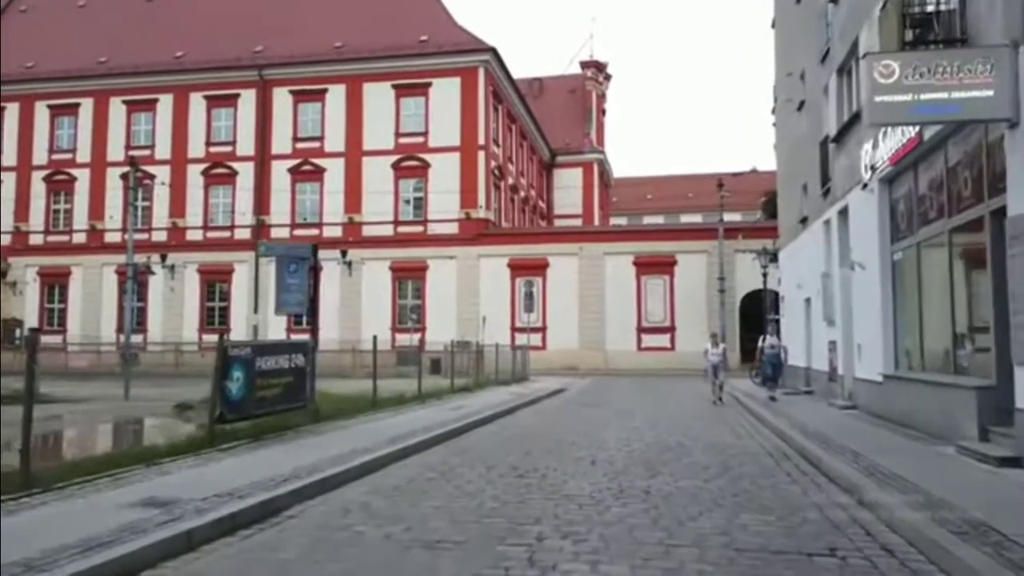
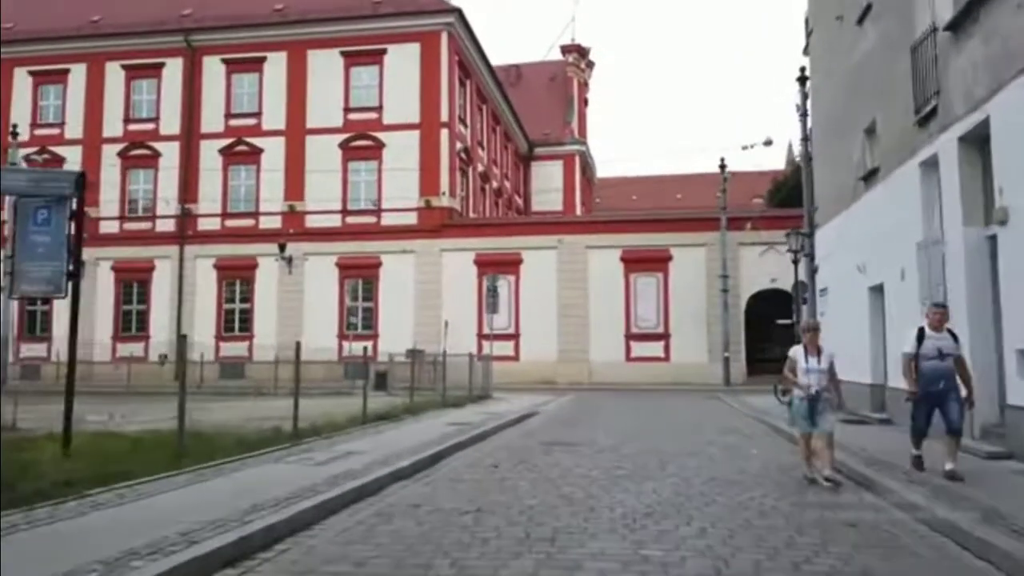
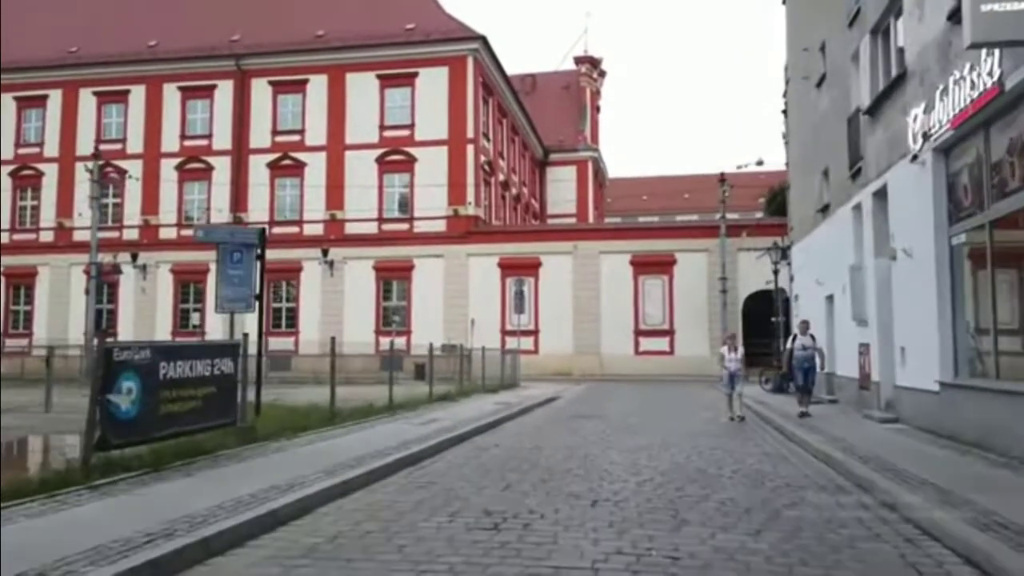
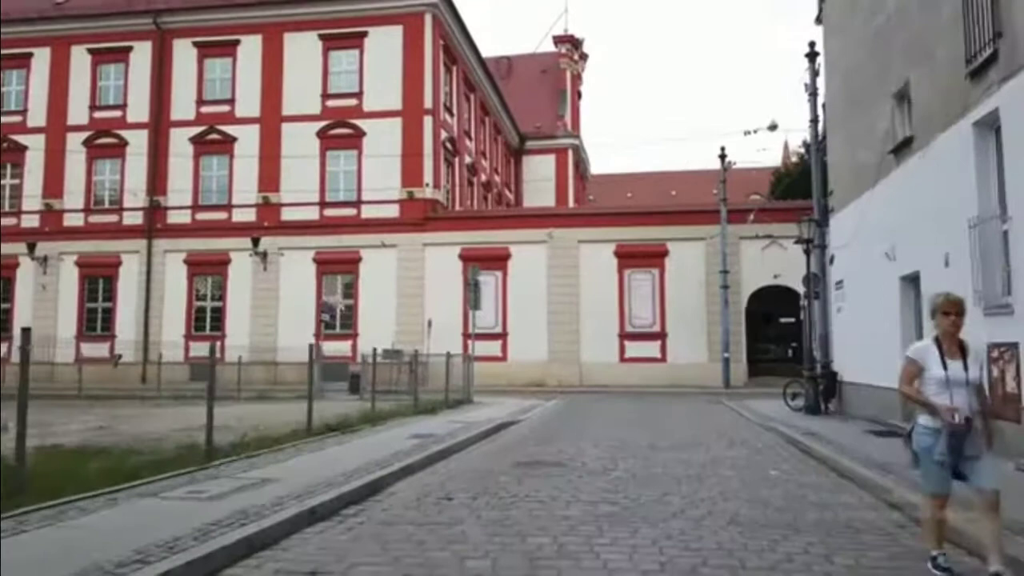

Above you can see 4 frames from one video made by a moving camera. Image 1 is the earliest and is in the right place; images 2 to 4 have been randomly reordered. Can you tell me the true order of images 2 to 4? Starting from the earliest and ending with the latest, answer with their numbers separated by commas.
3, 2, 4
